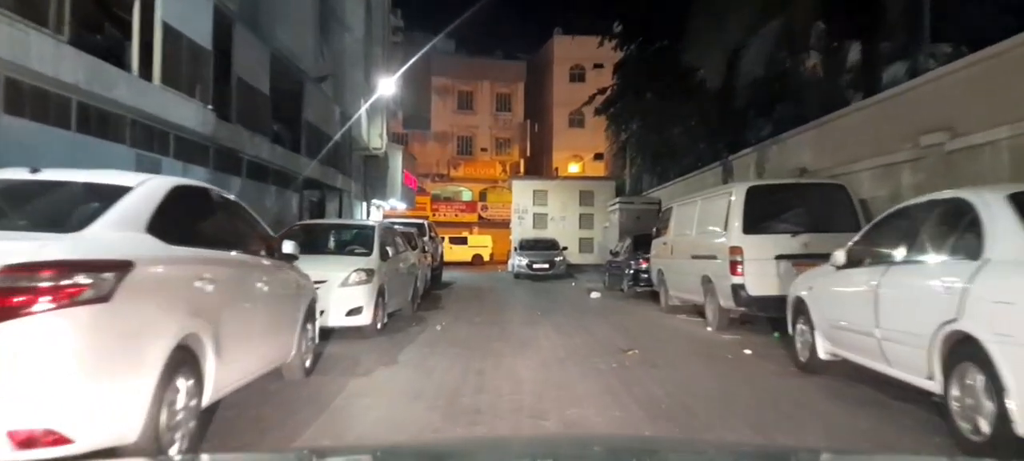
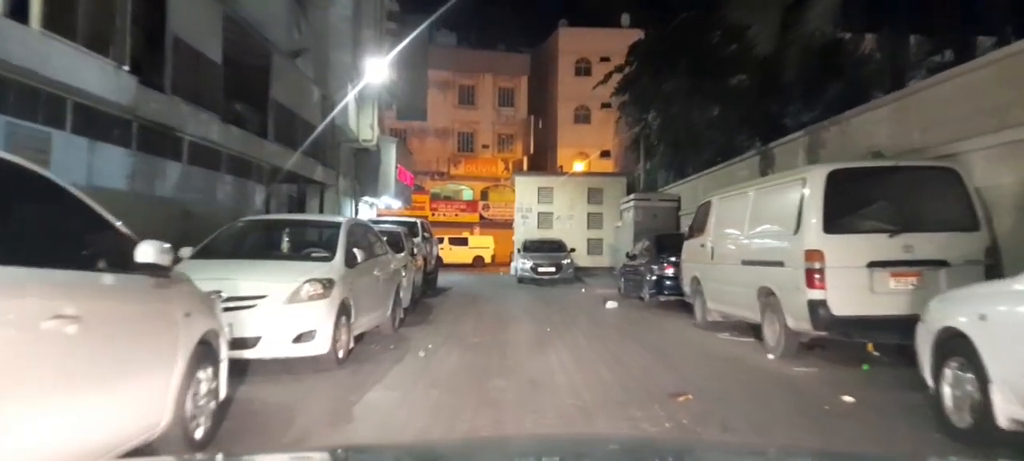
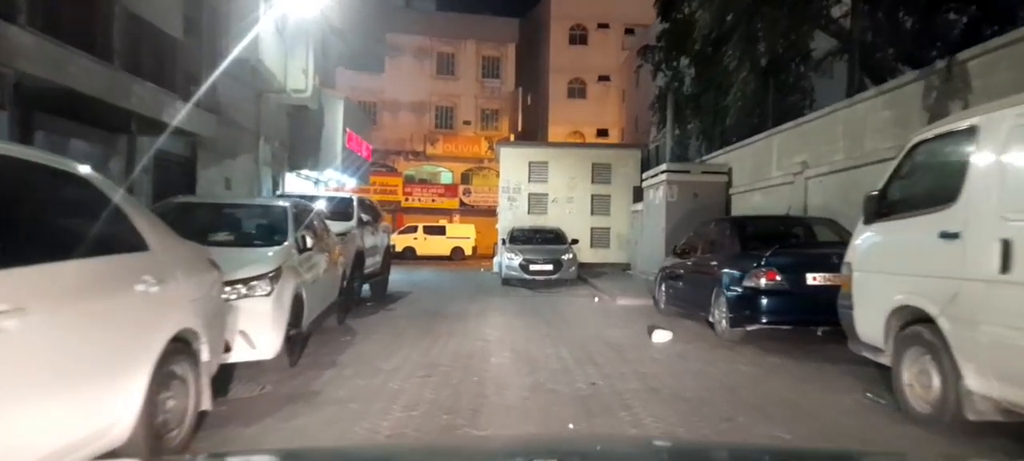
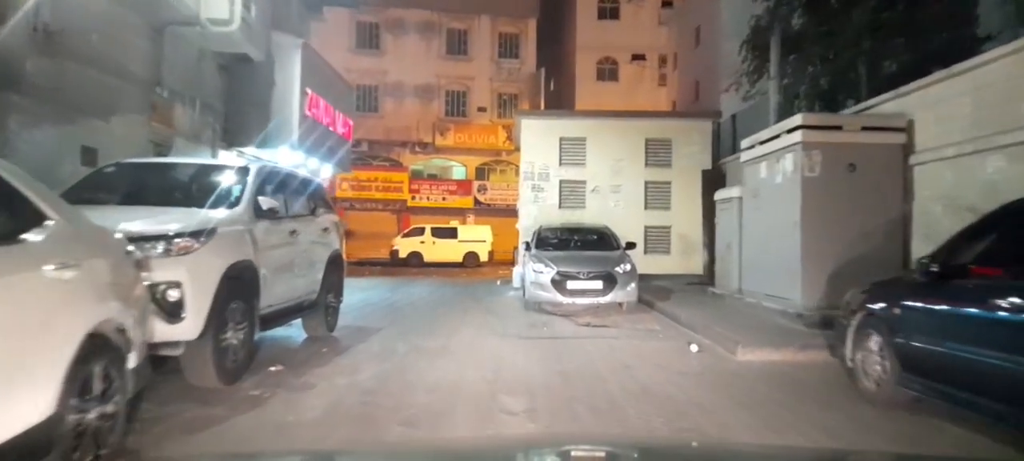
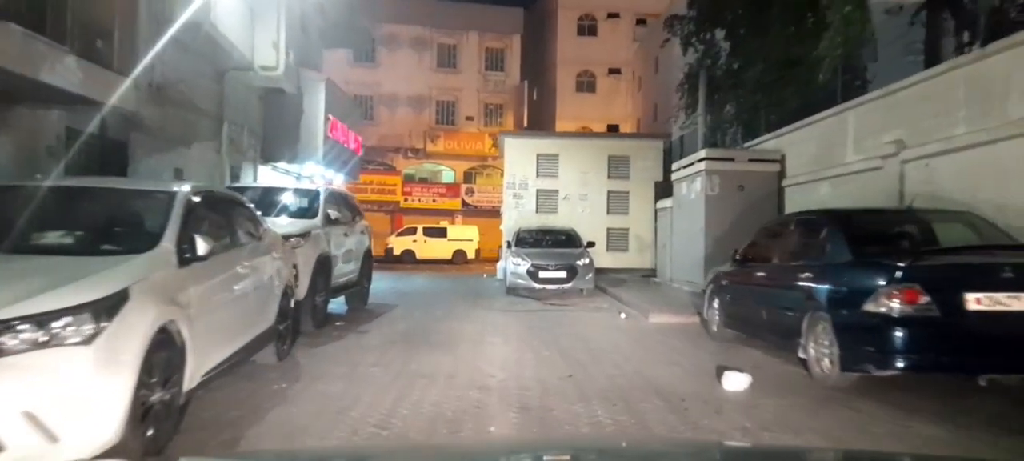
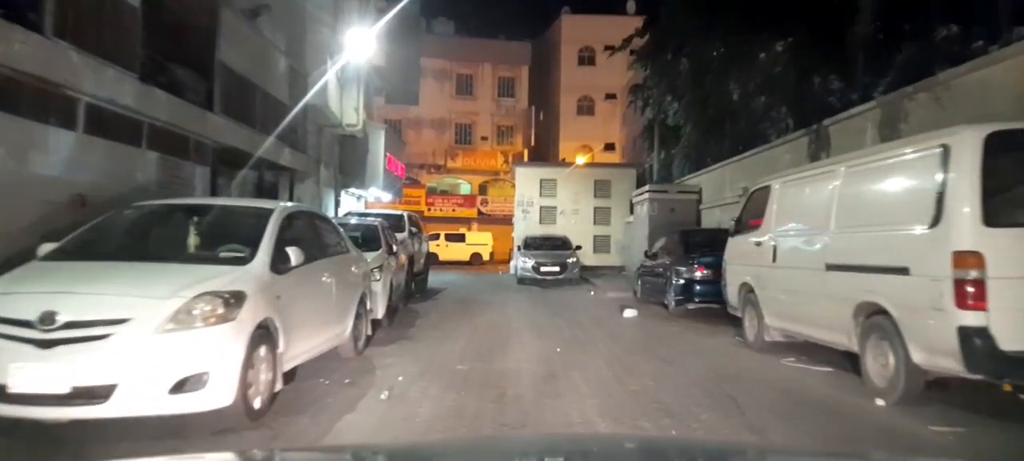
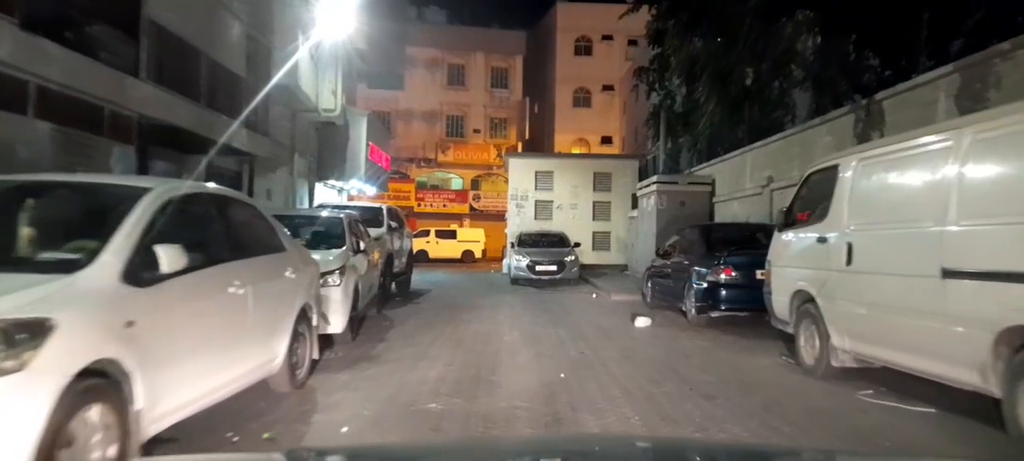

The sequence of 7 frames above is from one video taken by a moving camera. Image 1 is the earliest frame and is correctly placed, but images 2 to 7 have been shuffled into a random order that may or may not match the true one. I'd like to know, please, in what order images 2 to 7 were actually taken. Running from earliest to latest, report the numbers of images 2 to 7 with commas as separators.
2, 6, 7, 3, 5, 4
